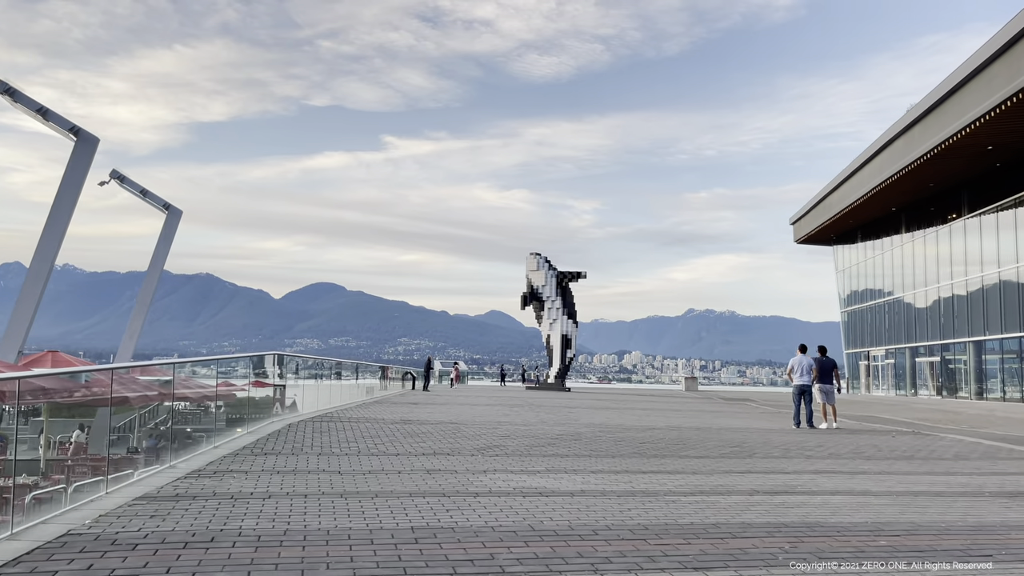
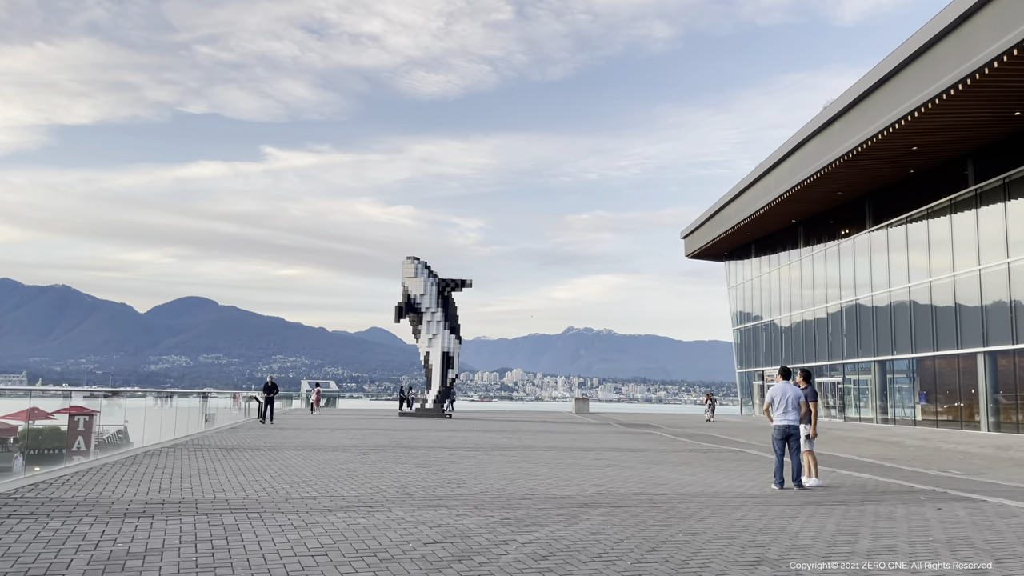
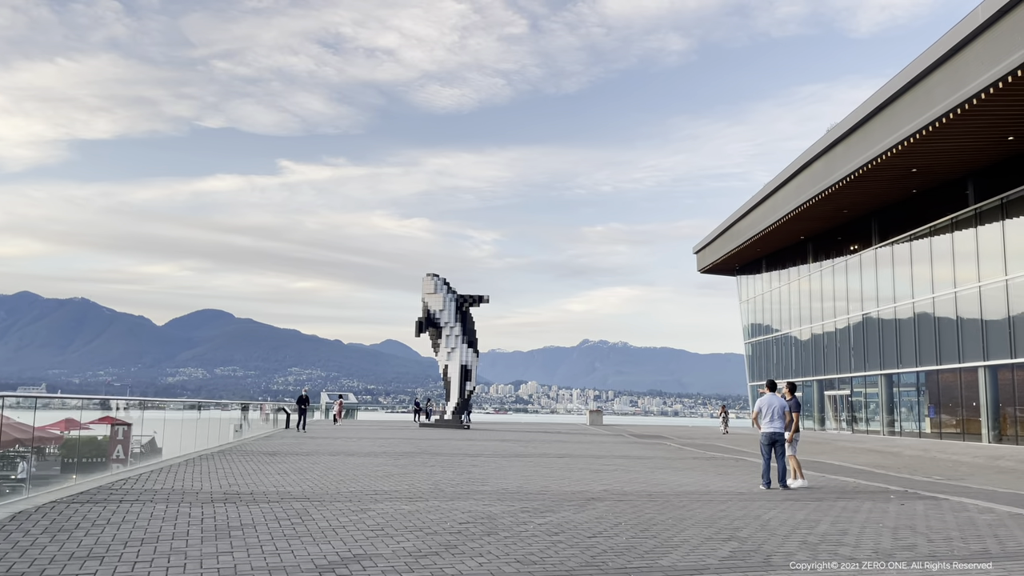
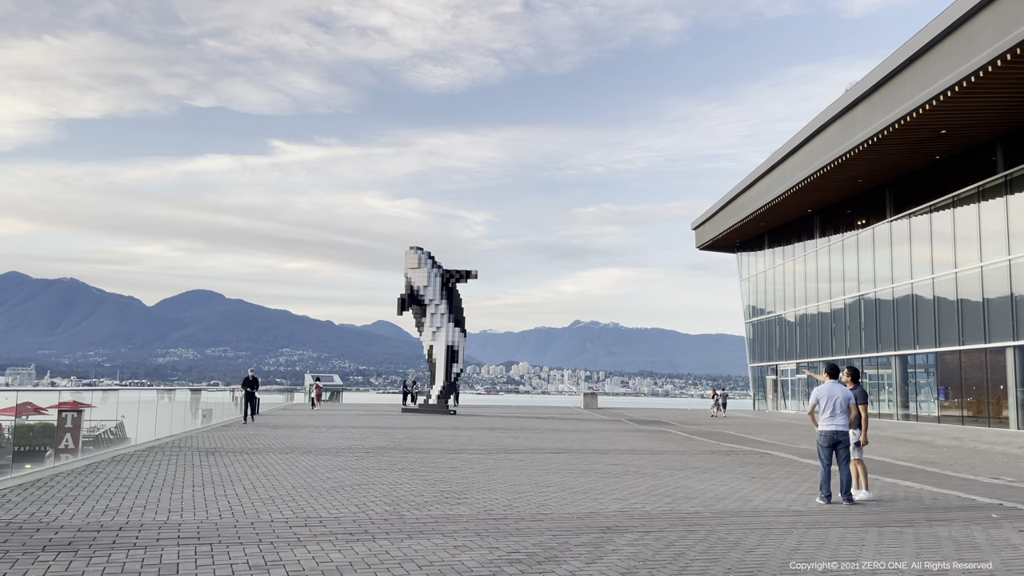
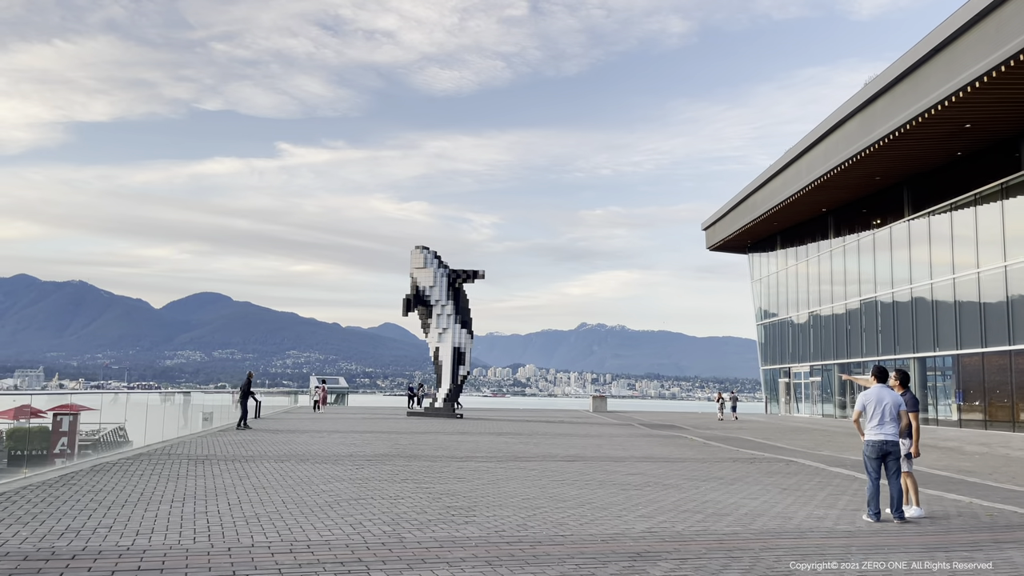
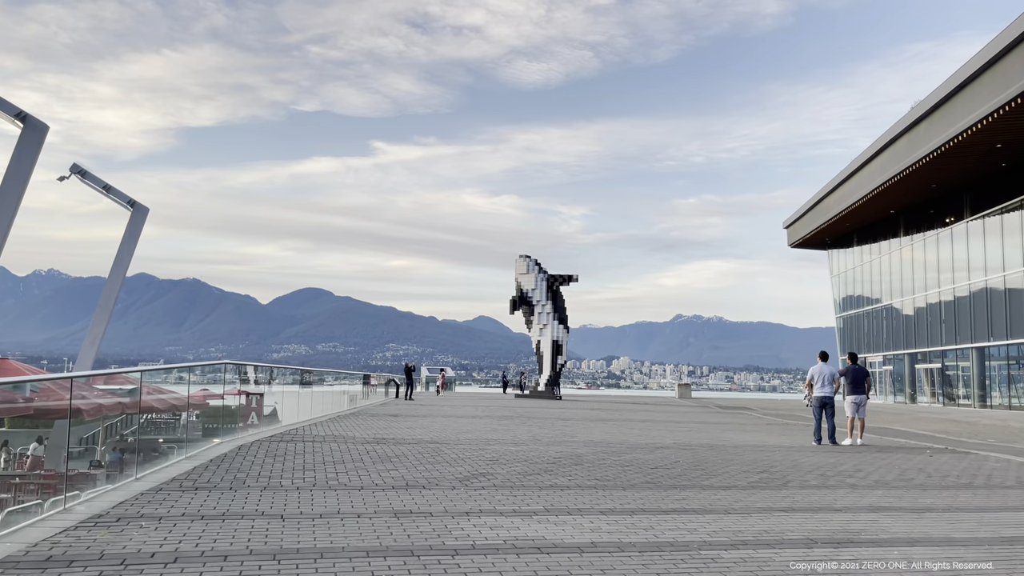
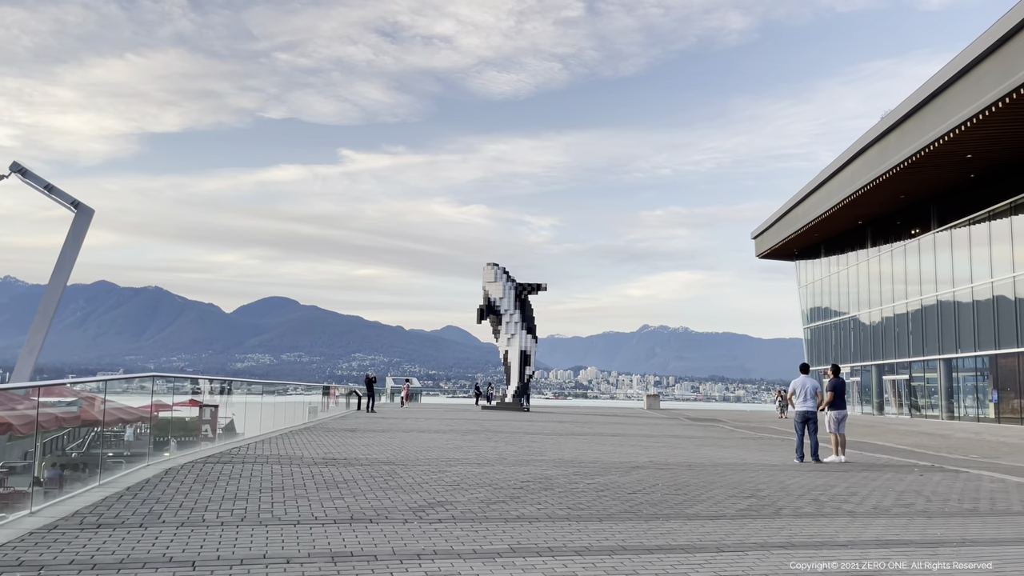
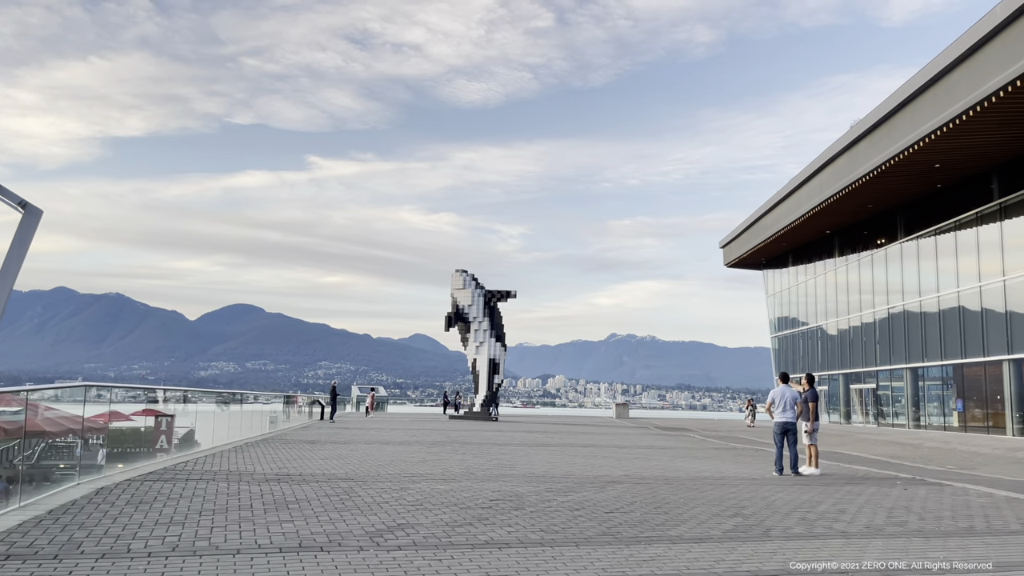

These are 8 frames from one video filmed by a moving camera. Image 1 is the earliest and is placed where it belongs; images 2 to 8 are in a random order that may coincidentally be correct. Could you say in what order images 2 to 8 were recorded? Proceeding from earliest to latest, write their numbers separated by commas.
6, 7, 8, 3, 2, 4, 5
